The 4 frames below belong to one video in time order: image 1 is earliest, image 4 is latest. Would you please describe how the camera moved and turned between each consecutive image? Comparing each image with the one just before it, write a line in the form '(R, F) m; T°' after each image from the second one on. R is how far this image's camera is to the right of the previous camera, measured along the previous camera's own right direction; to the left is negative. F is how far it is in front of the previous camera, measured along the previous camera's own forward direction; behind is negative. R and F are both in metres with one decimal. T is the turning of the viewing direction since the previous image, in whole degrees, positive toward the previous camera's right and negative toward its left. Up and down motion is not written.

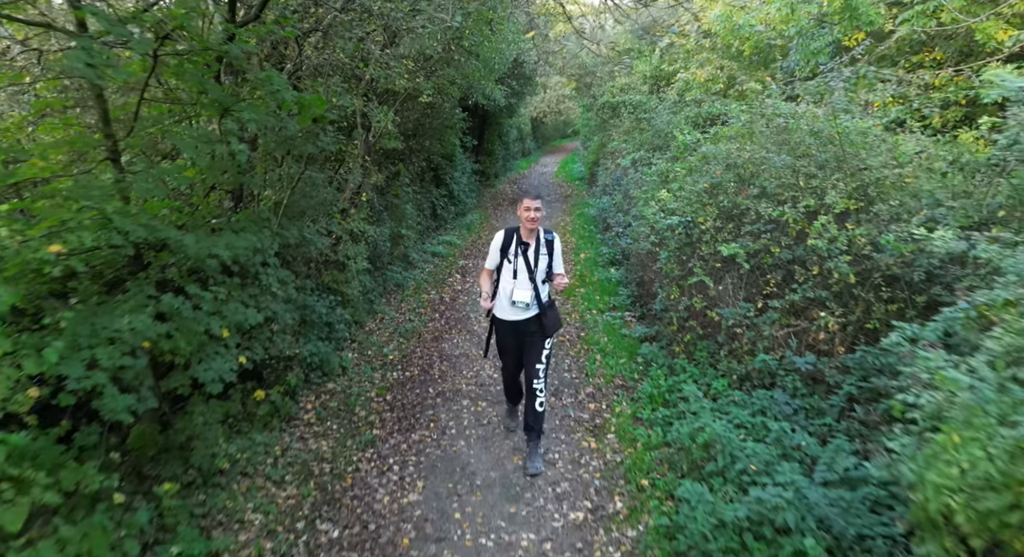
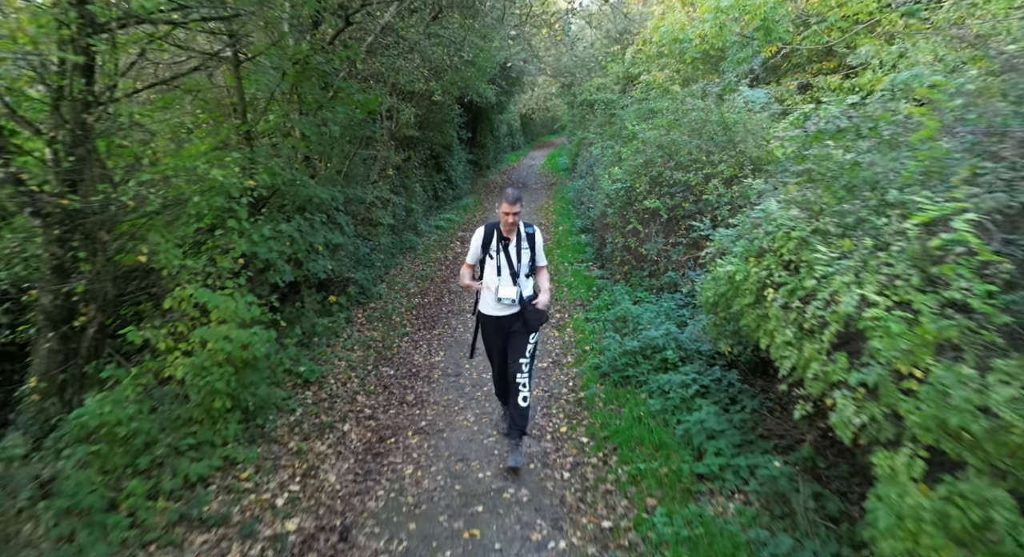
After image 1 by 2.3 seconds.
(0.0, -2.3) m; +1°
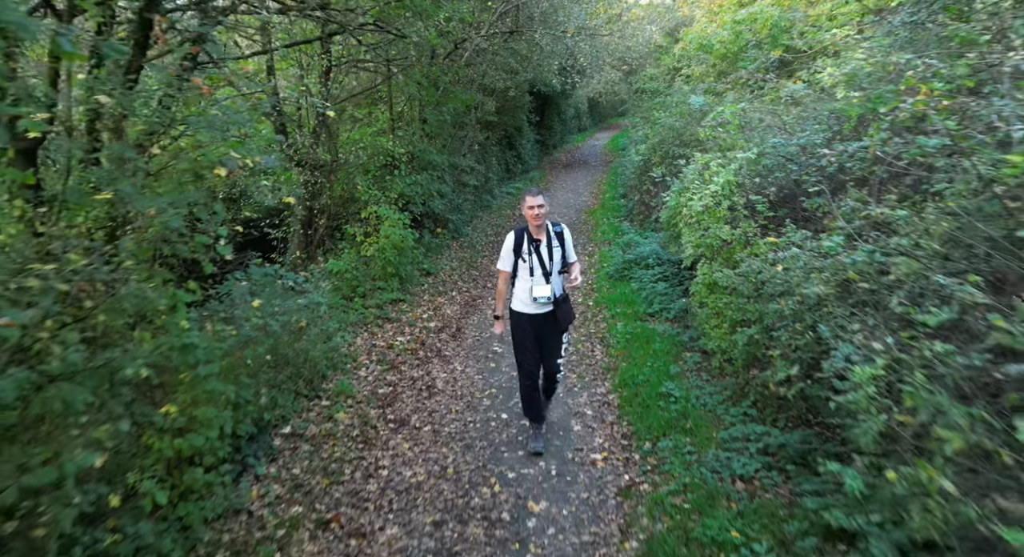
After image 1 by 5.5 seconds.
(+0.4, -3.4) m; -7°
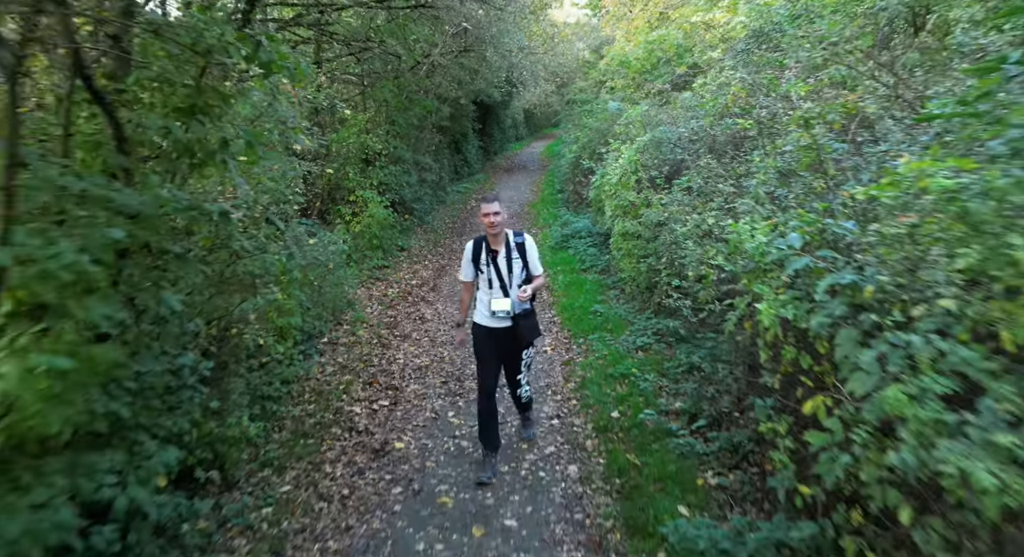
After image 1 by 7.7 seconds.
(-0.4, -2.0) m; +6°
